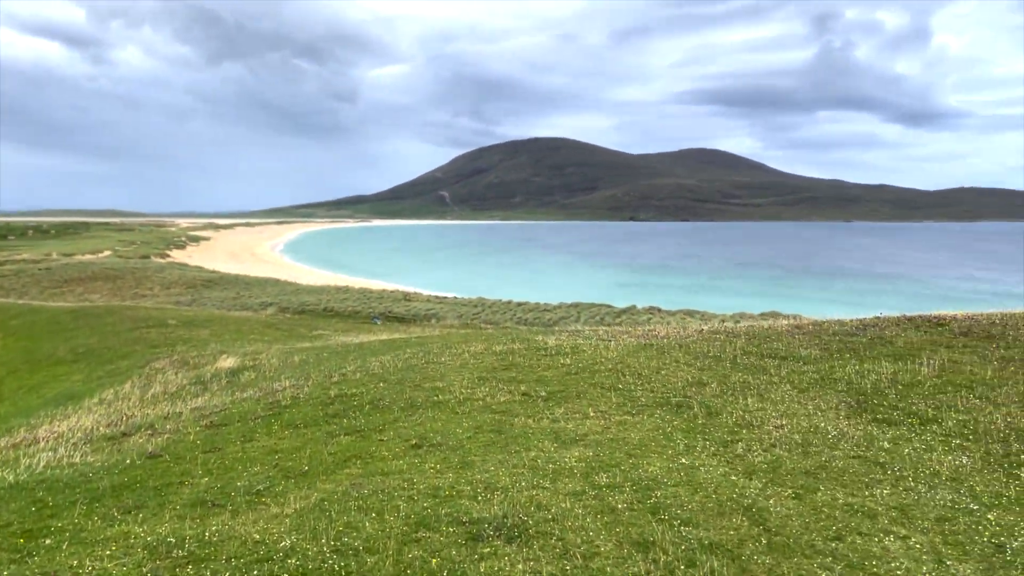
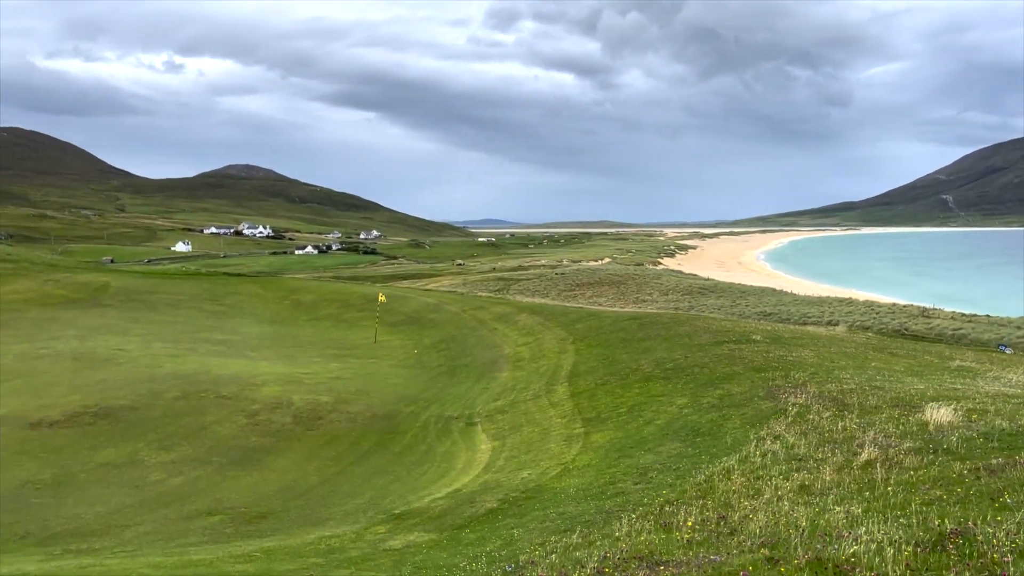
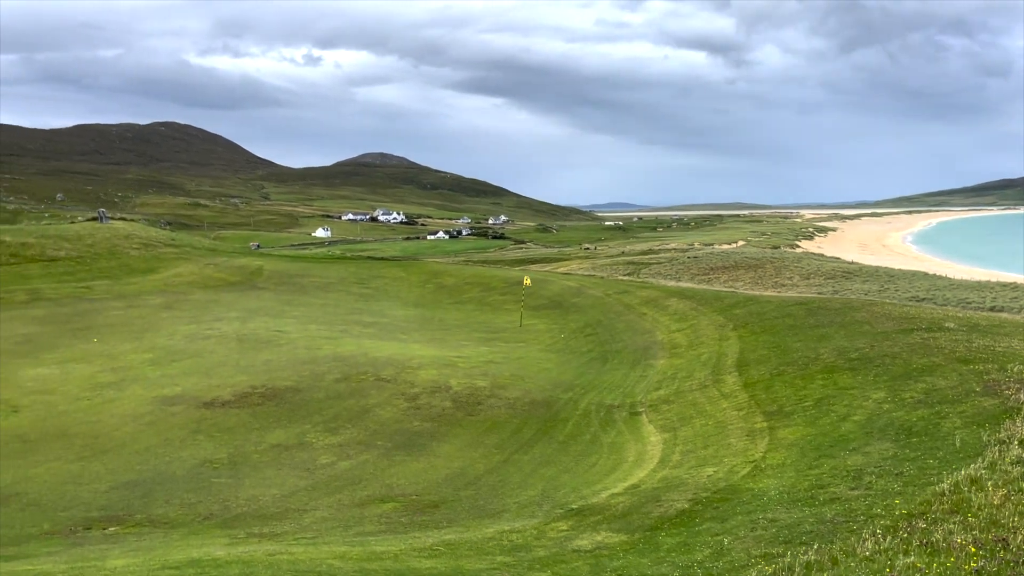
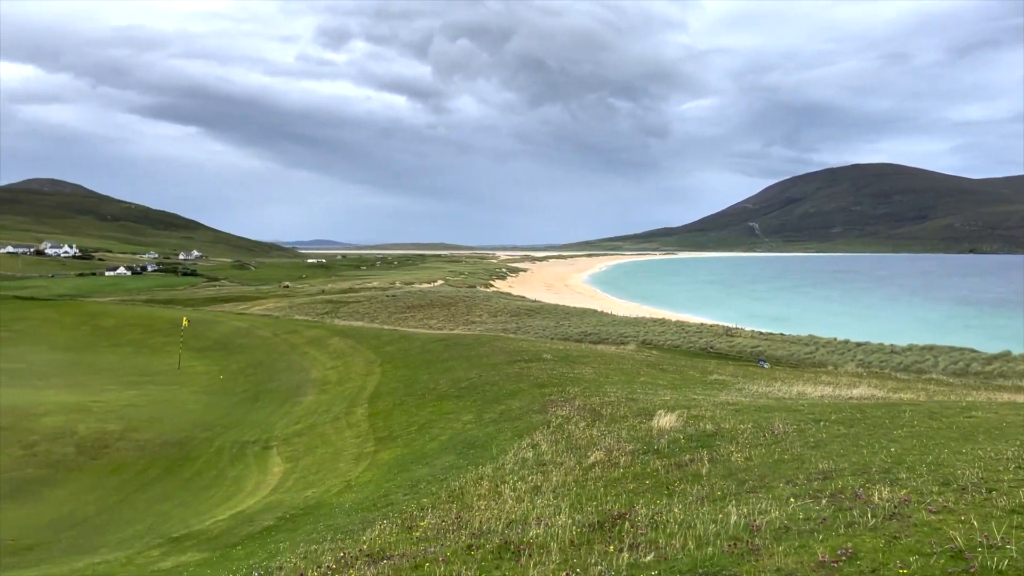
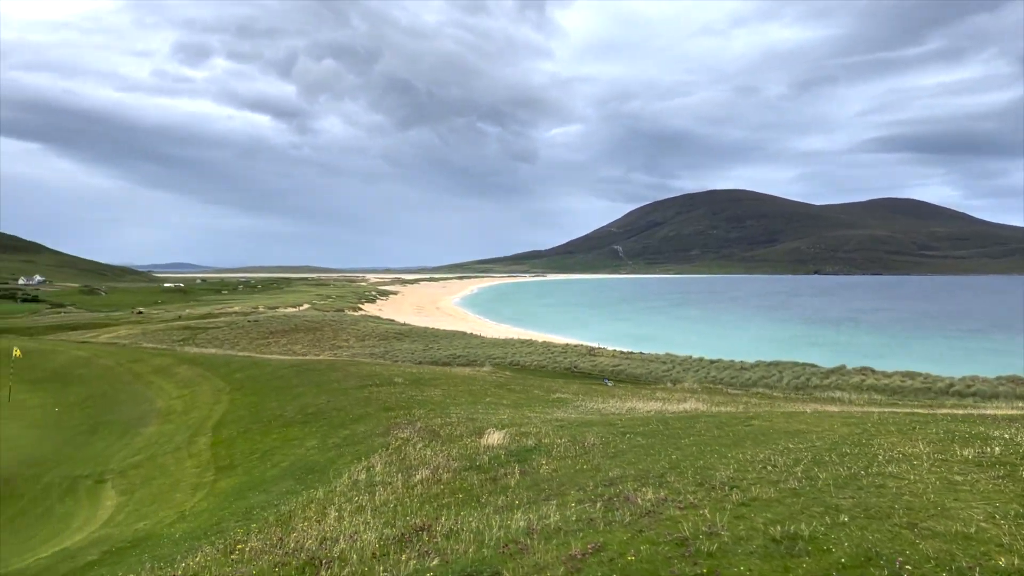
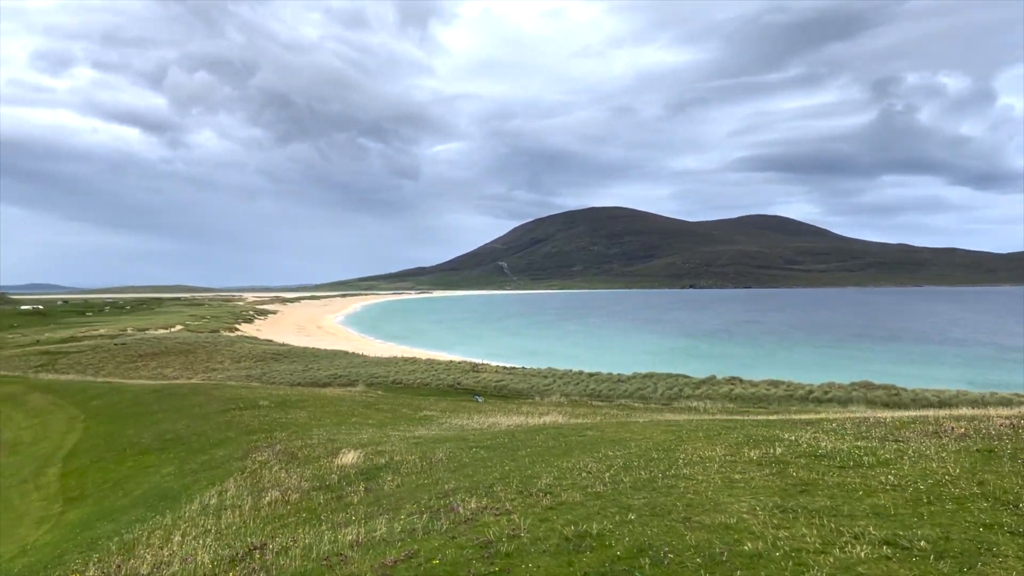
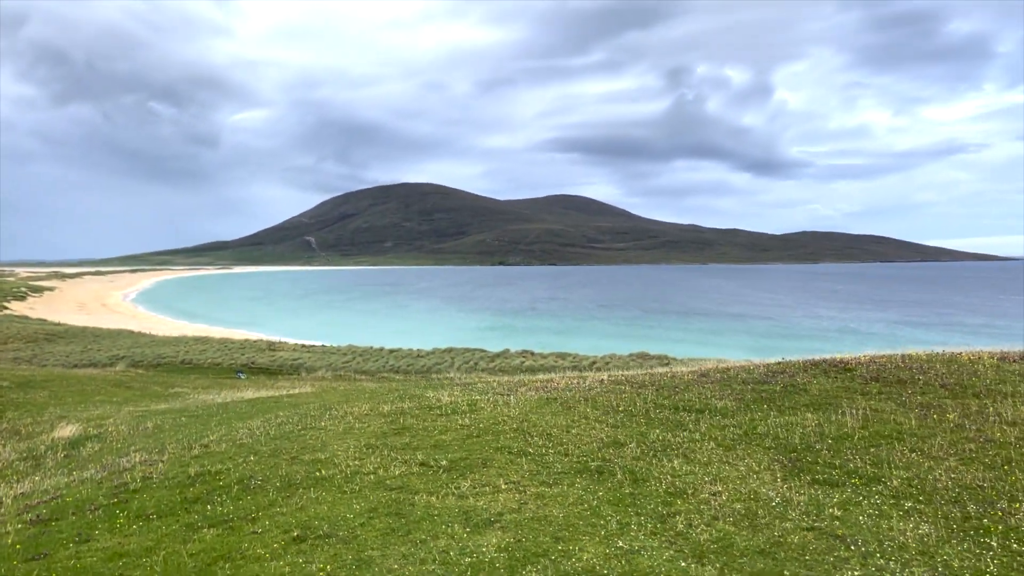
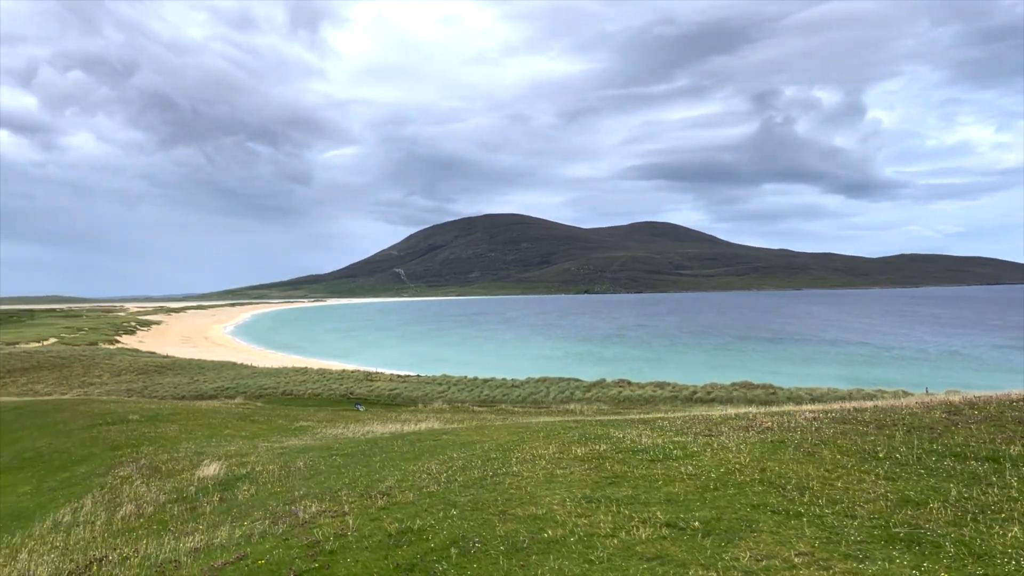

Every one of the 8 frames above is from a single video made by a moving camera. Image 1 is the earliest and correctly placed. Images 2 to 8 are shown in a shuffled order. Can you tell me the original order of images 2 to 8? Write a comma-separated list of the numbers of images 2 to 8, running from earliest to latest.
7, 8, 6, 5, 4, 2, 3
